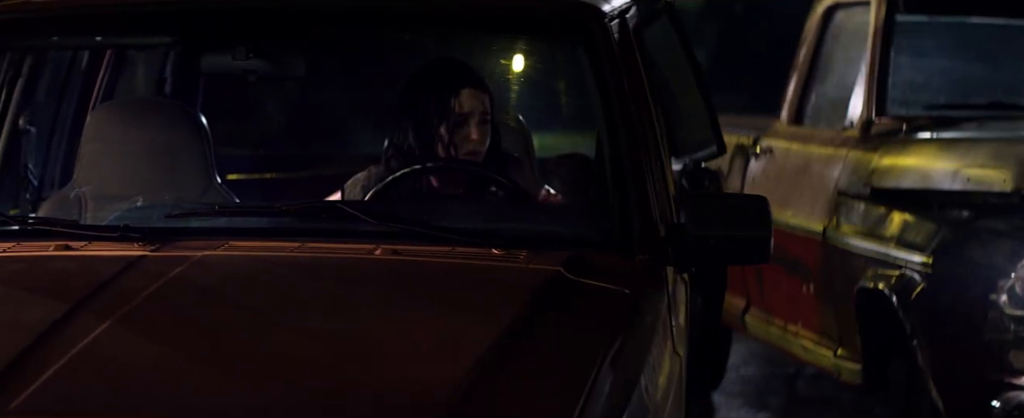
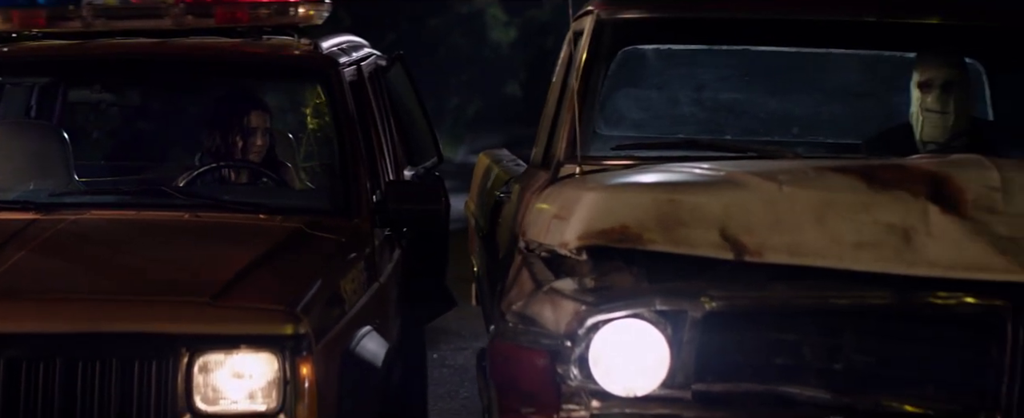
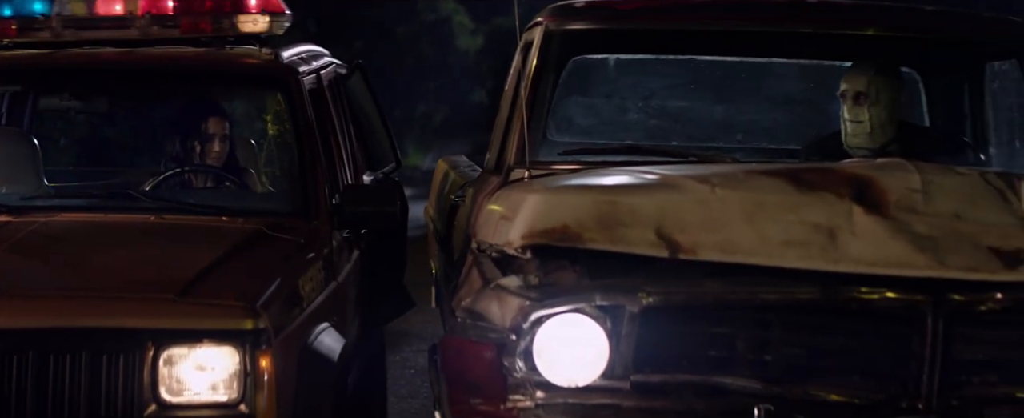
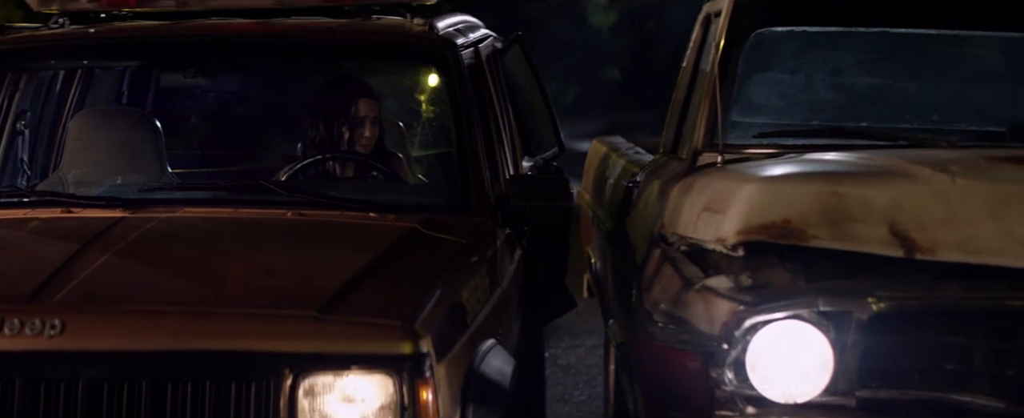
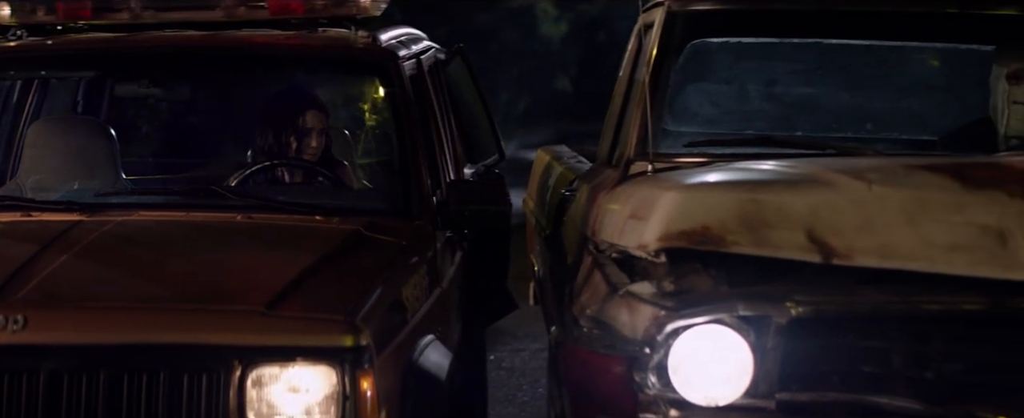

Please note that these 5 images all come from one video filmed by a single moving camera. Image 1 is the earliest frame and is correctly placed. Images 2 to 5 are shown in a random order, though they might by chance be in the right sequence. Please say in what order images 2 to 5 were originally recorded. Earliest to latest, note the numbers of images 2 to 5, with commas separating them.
4, 5, 2, 3
